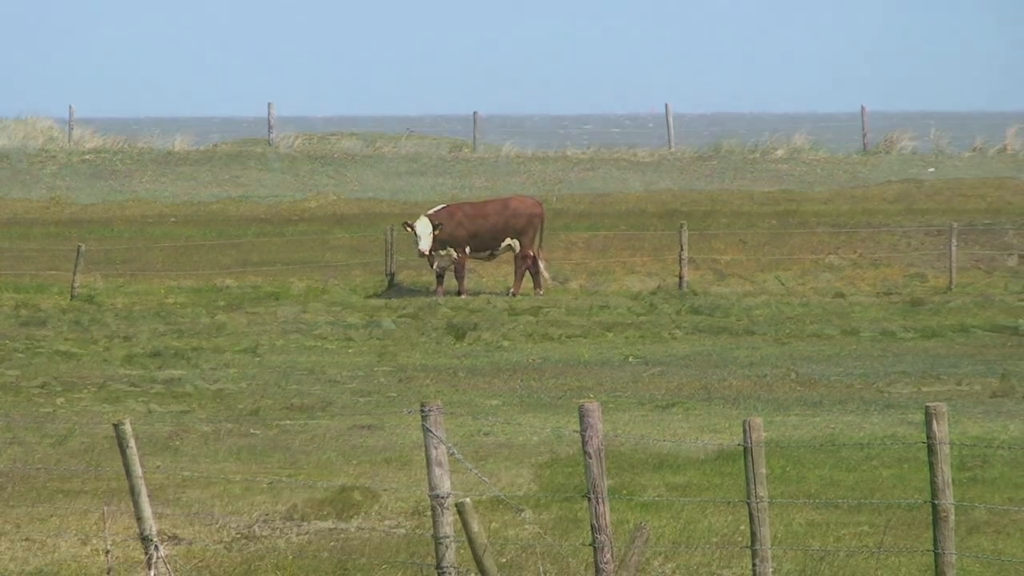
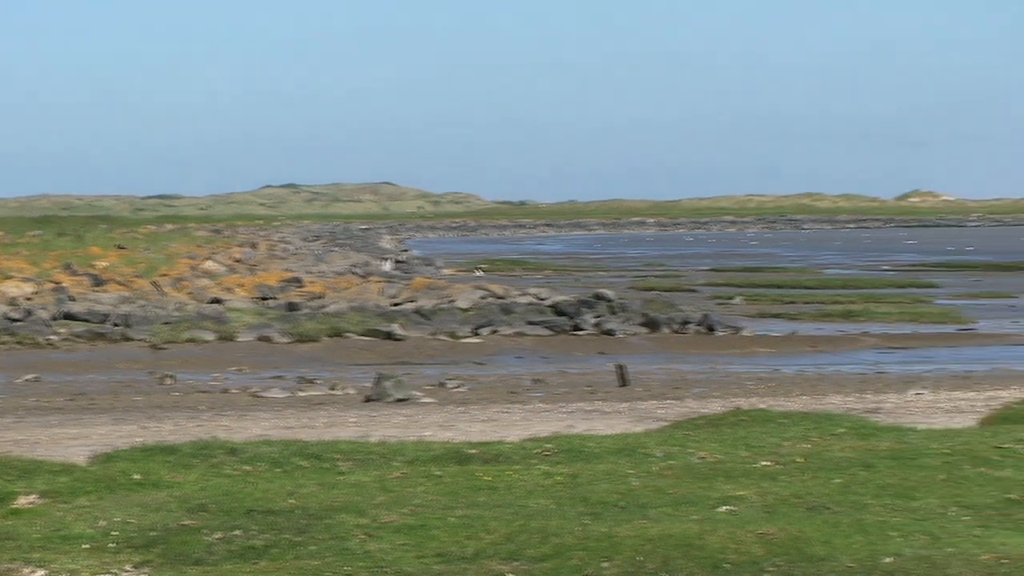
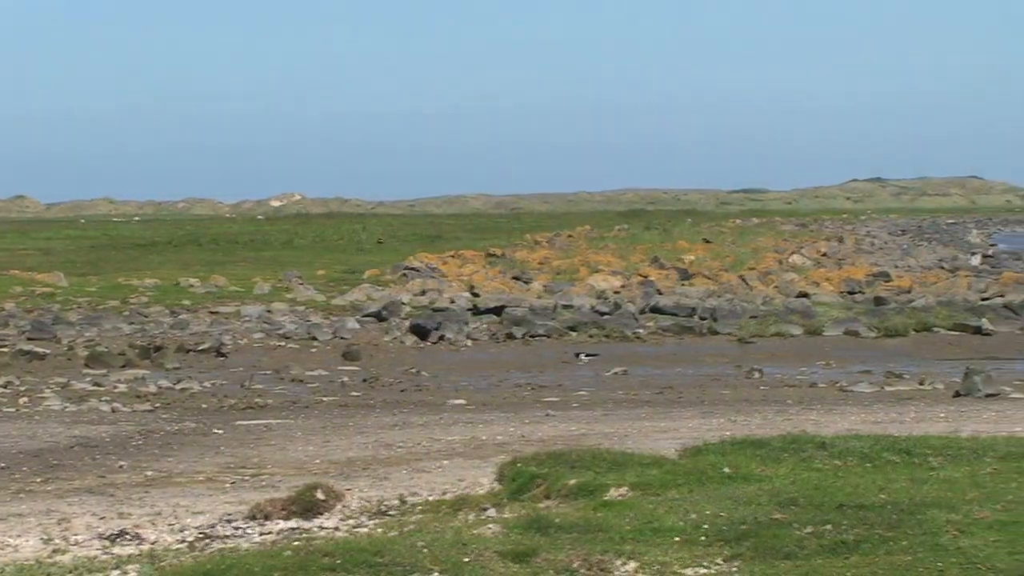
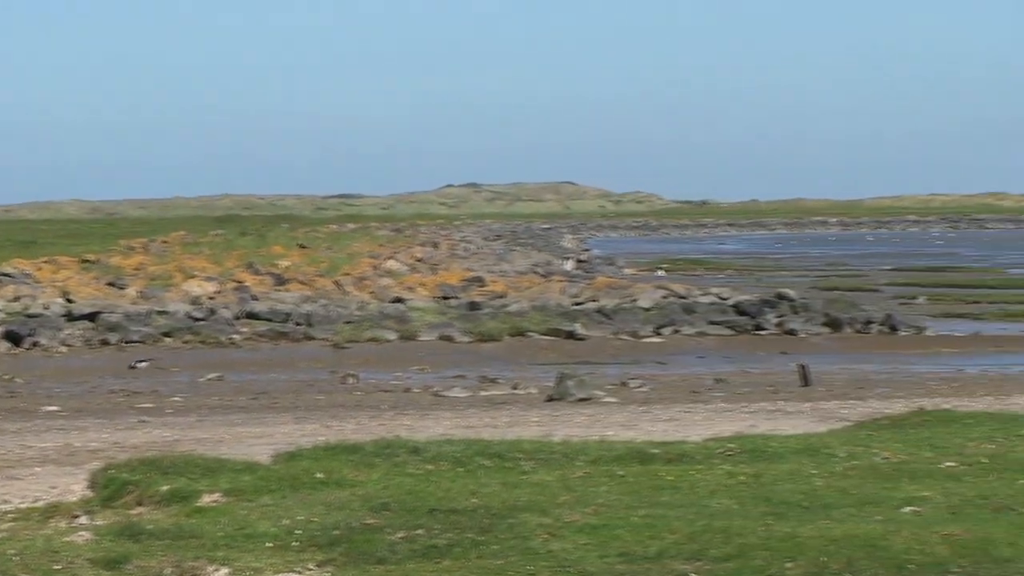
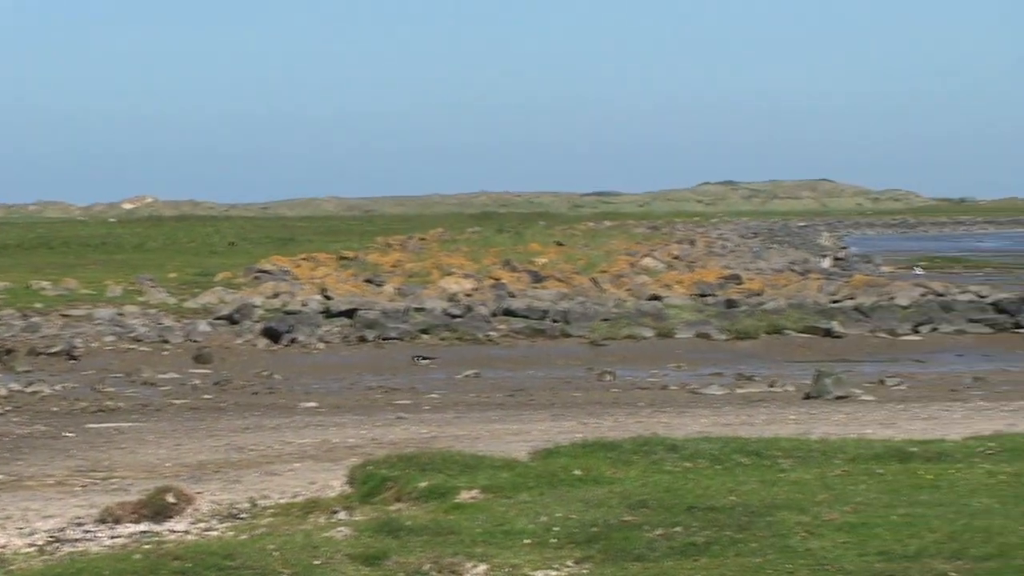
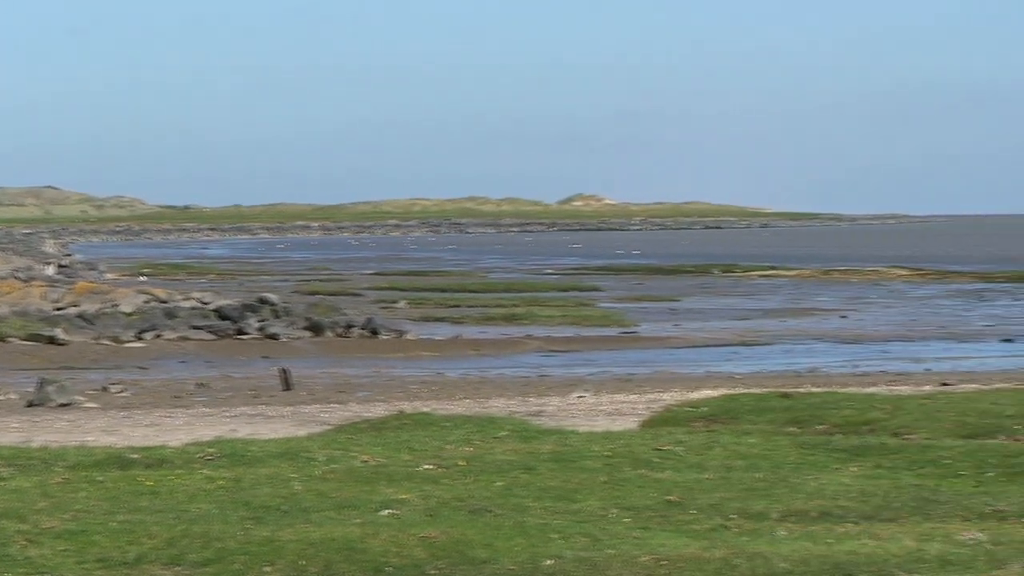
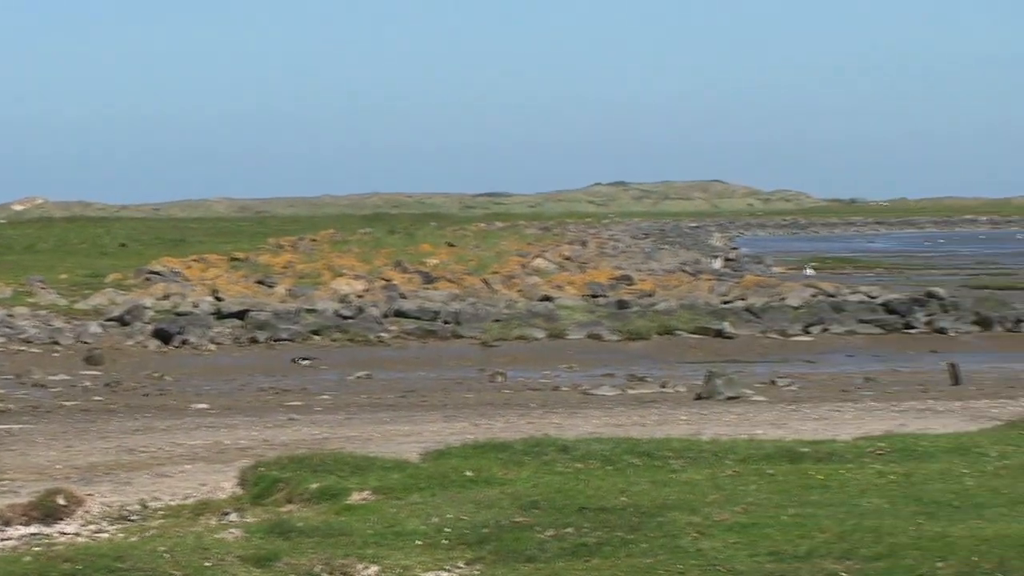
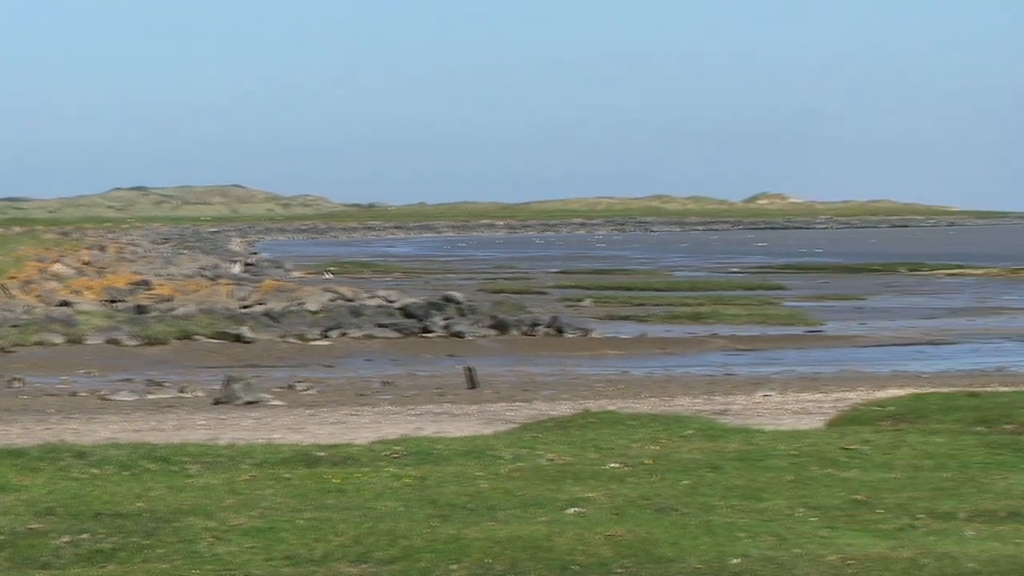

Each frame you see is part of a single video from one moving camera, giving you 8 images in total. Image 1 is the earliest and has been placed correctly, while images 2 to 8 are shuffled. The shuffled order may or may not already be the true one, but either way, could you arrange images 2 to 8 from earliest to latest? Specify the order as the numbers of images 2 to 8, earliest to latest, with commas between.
3, 5, 7, 4, 2, 8, 6
